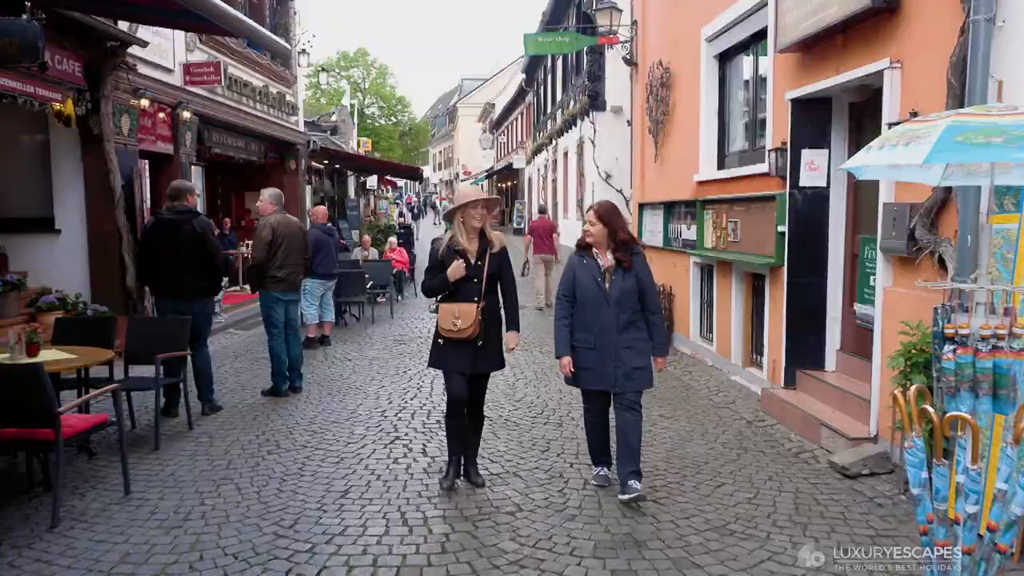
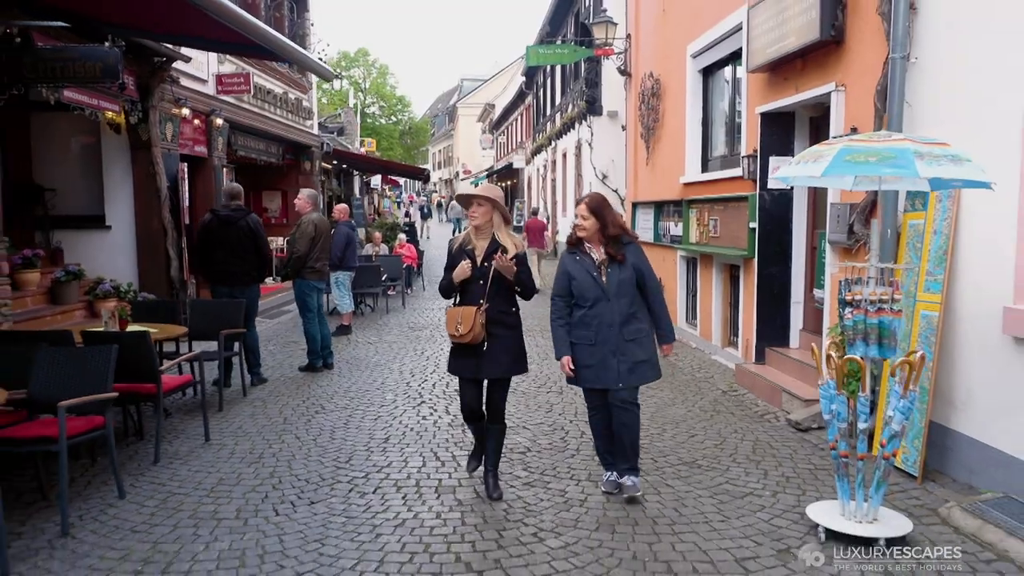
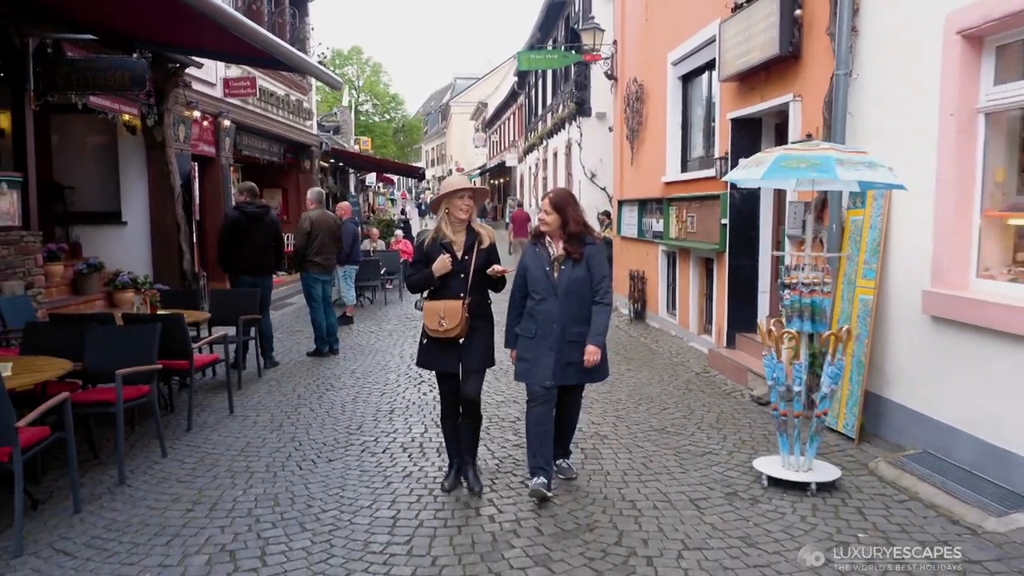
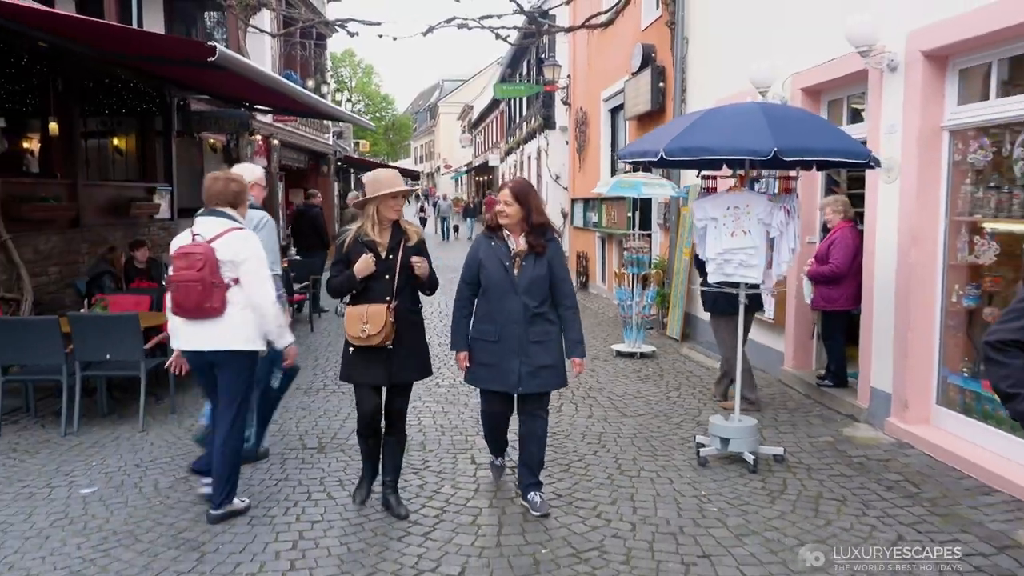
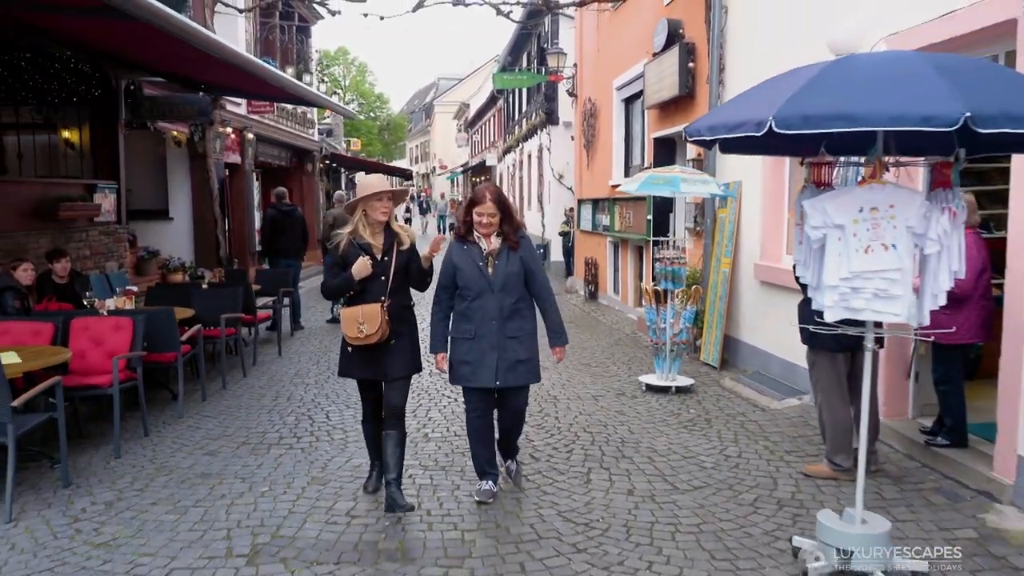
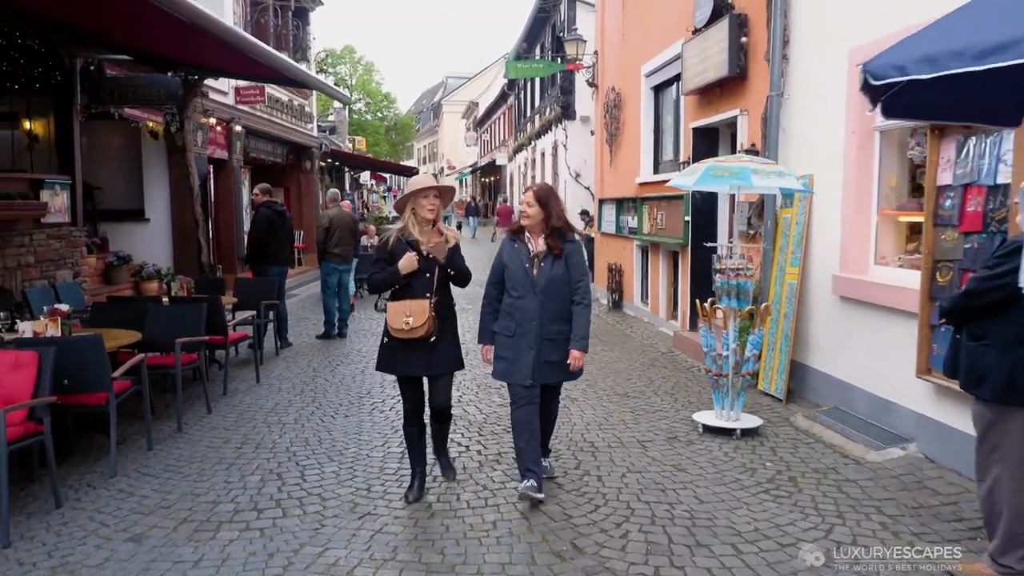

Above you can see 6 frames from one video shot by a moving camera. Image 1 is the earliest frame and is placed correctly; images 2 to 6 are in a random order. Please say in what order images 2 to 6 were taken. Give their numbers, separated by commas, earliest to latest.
2, 3, 6, 5, 4
